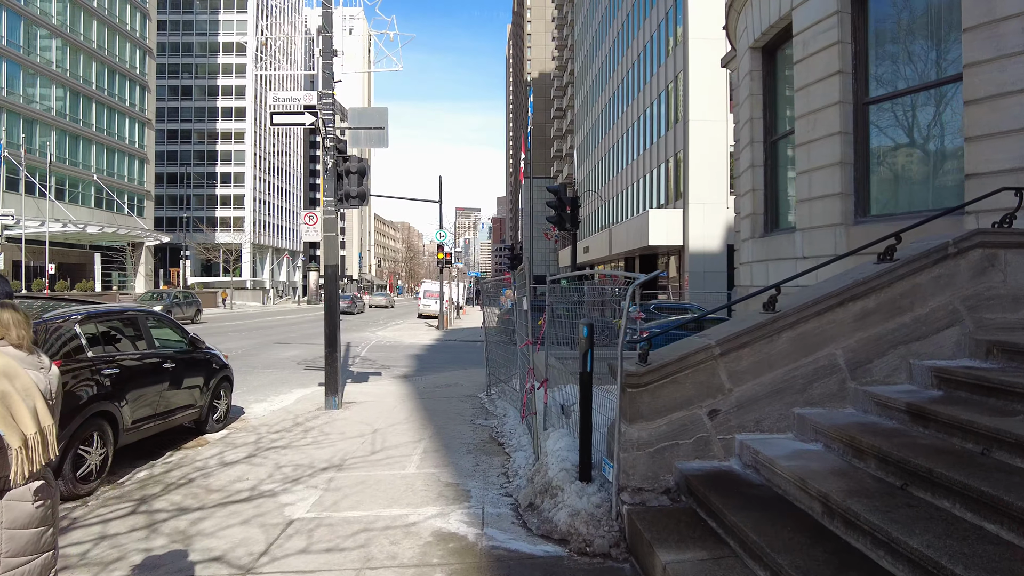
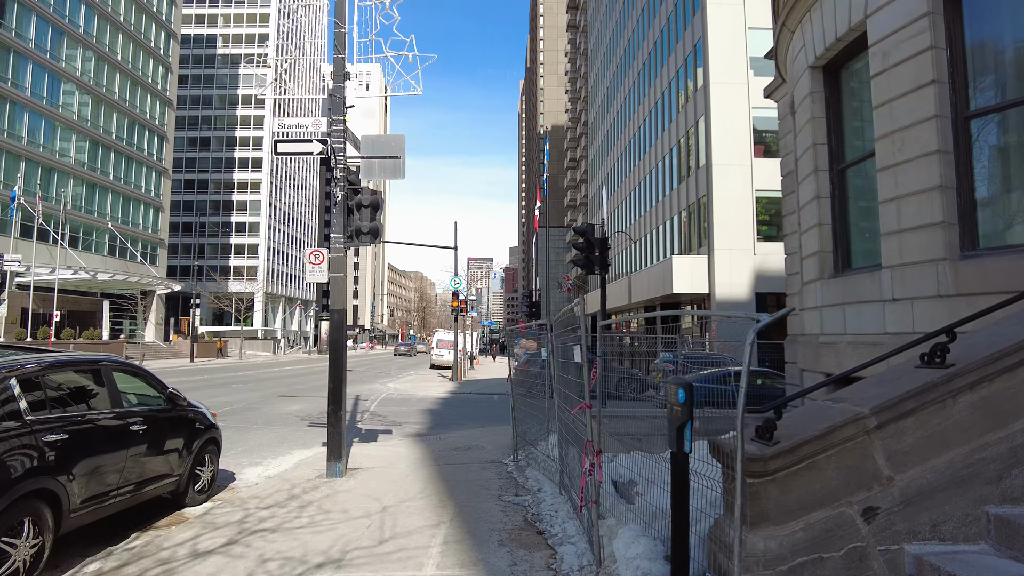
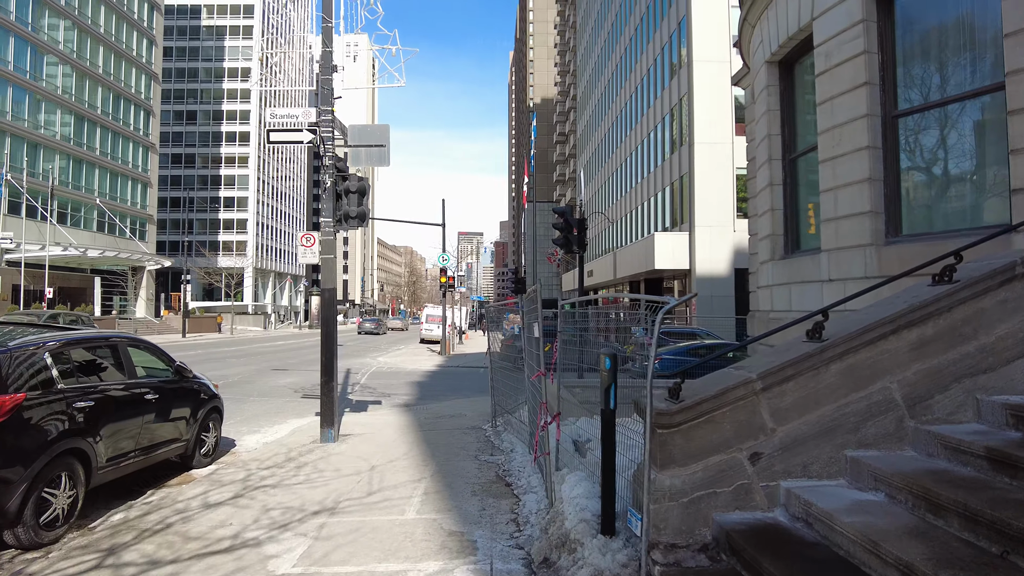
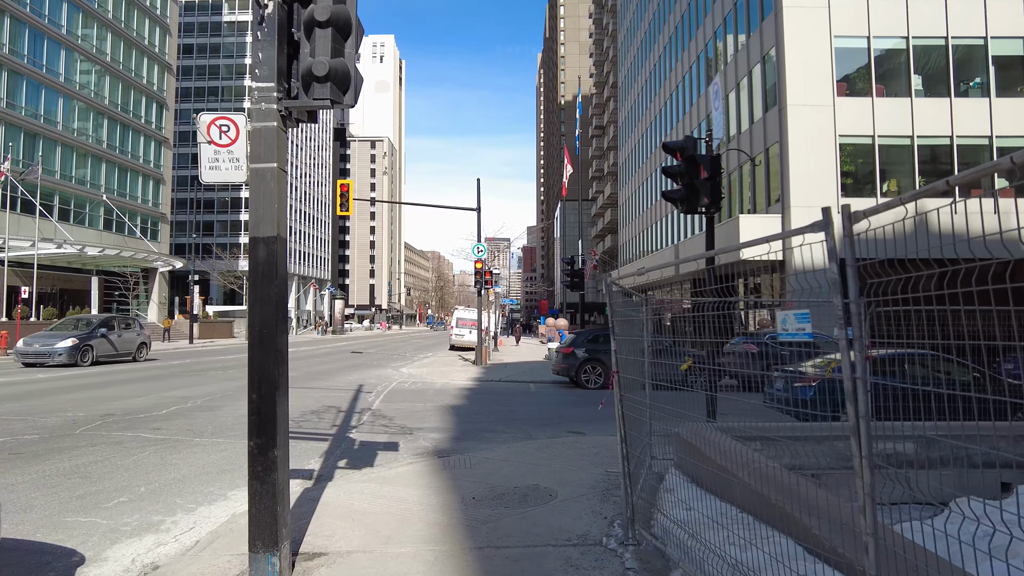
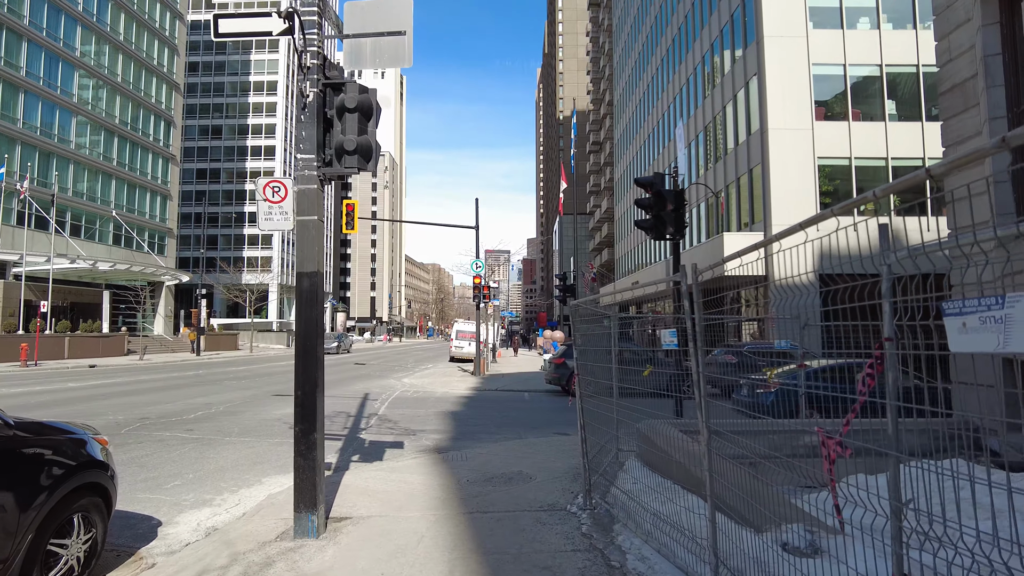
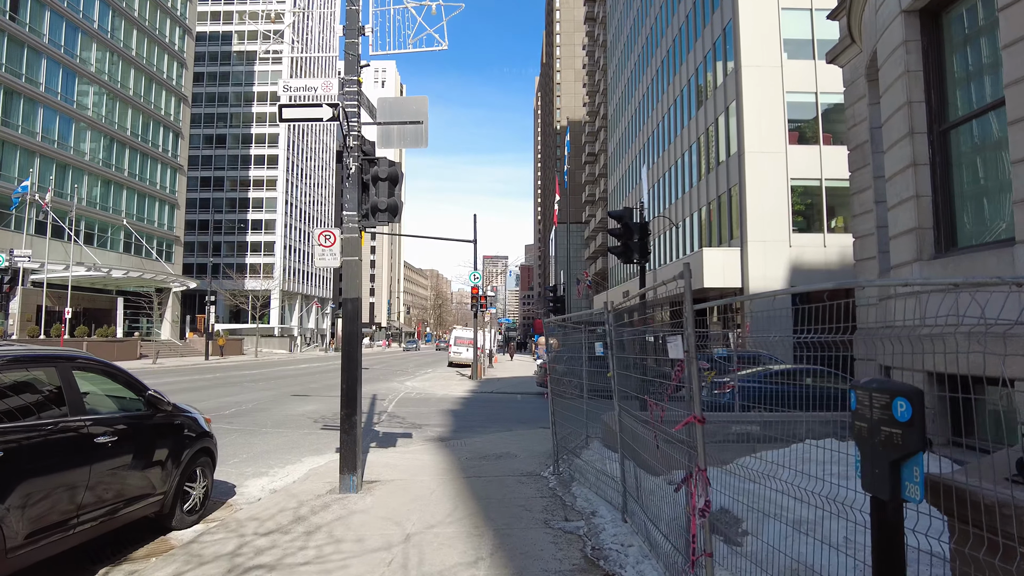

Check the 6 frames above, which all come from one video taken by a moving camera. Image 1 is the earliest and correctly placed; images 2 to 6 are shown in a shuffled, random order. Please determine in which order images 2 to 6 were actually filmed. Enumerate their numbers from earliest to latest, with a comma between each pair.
3, 2, 6, 5, 4
